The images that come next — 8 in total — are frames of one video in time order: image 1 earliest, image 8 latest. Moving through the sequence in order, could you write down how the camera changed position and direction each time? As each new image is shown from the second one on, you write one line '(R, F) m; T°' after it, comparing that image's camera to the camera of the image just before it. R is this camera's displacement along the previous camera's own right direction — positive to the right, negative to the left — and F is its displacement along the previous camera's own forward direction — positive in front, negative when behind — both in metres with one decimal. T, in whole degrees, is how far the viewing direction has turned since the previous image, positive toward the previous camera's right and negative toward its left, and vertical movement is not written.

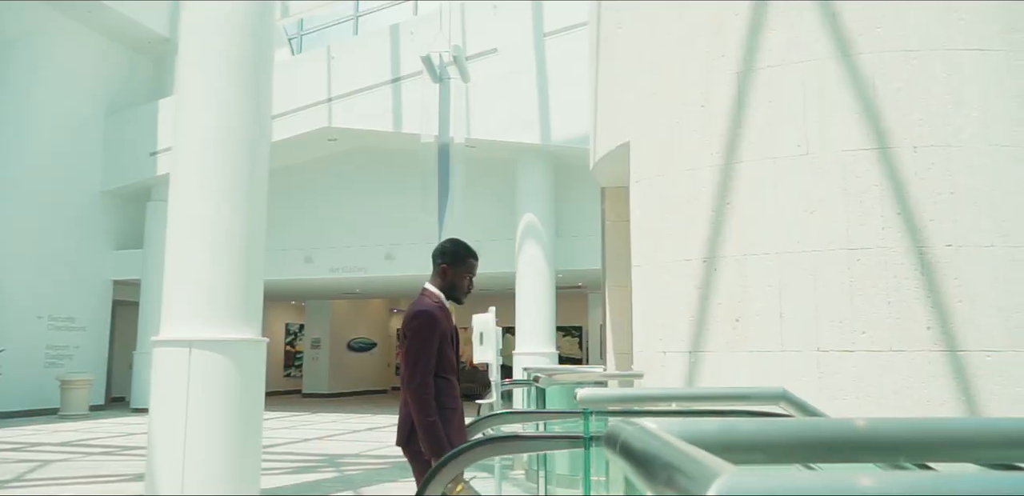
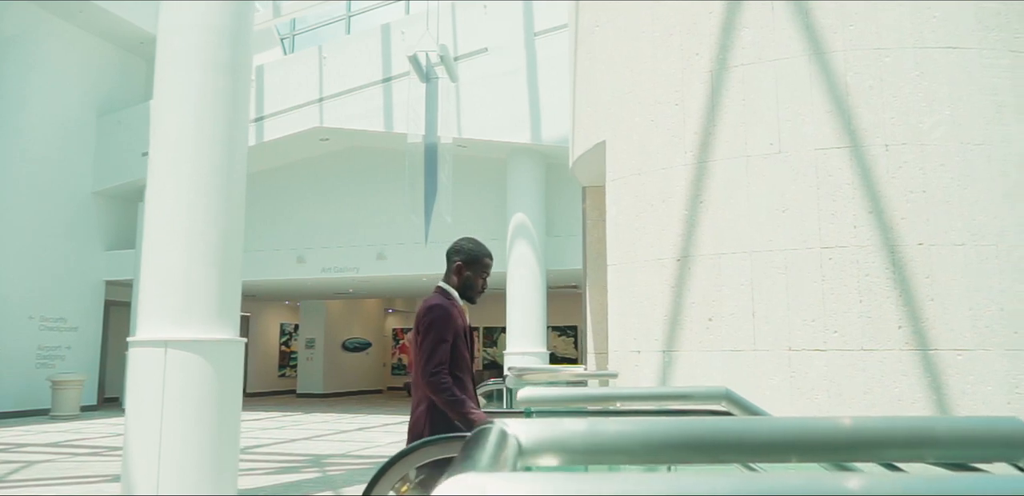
(+0.2, 0.0) m; 0°
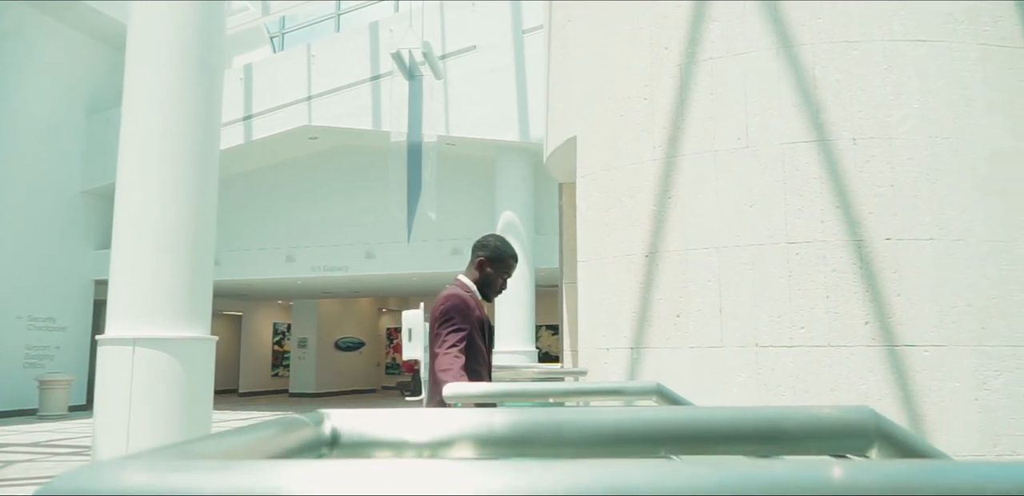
(+0.3, +0.1) m; 0°
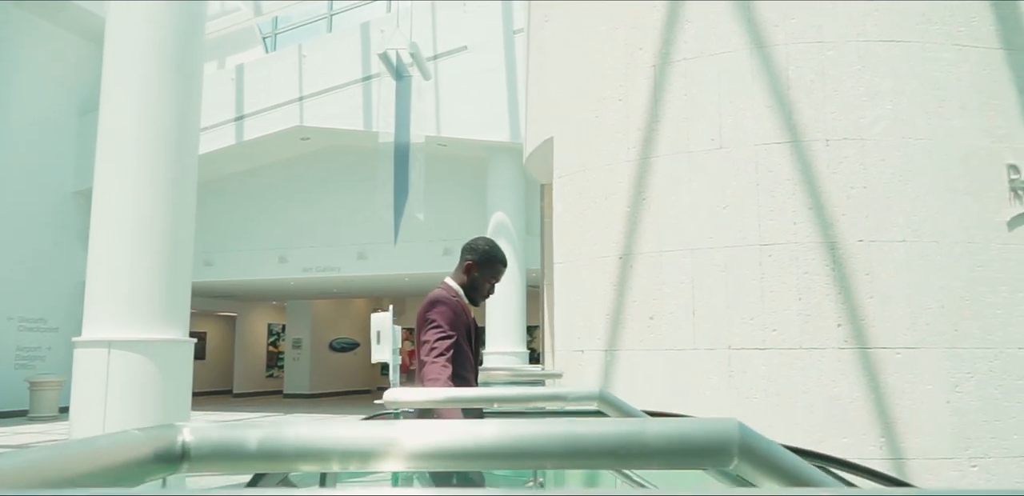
(+0.2, 0.0) m; 0°
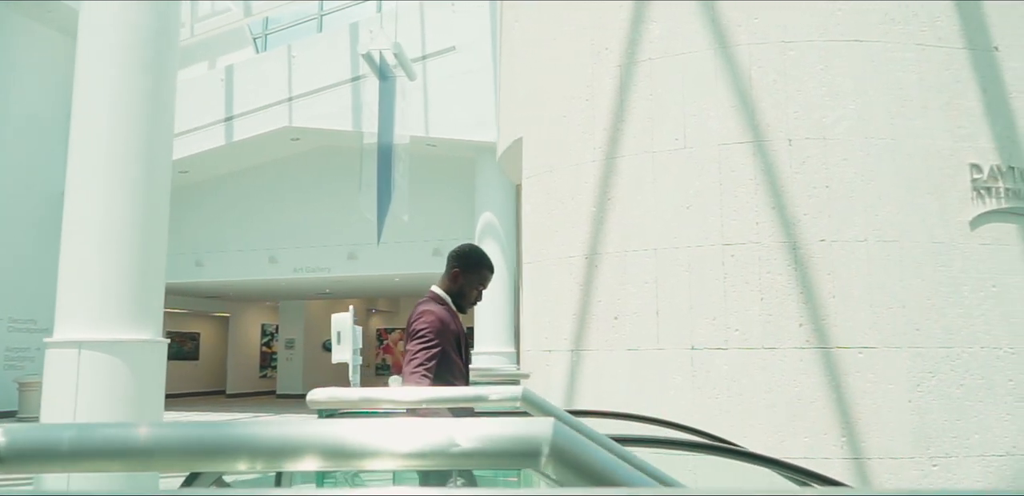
(+0.3, 0.0) m; 0°
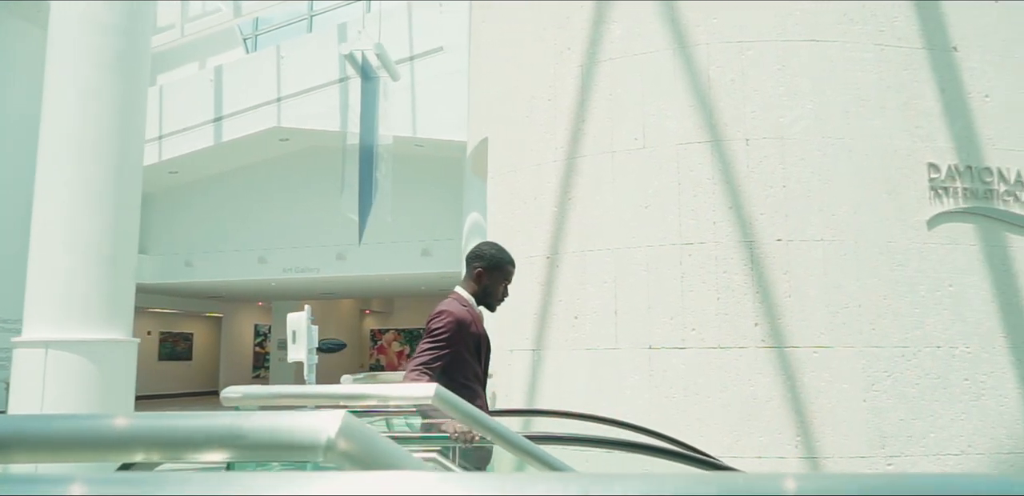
(+0.3, 0.0) m; 0°
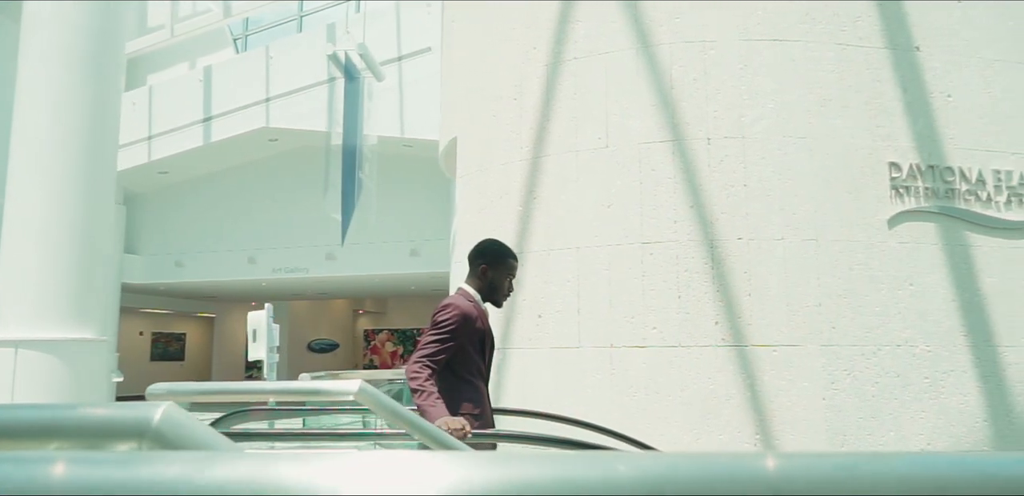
(+0.3, 0.0) m; 0°
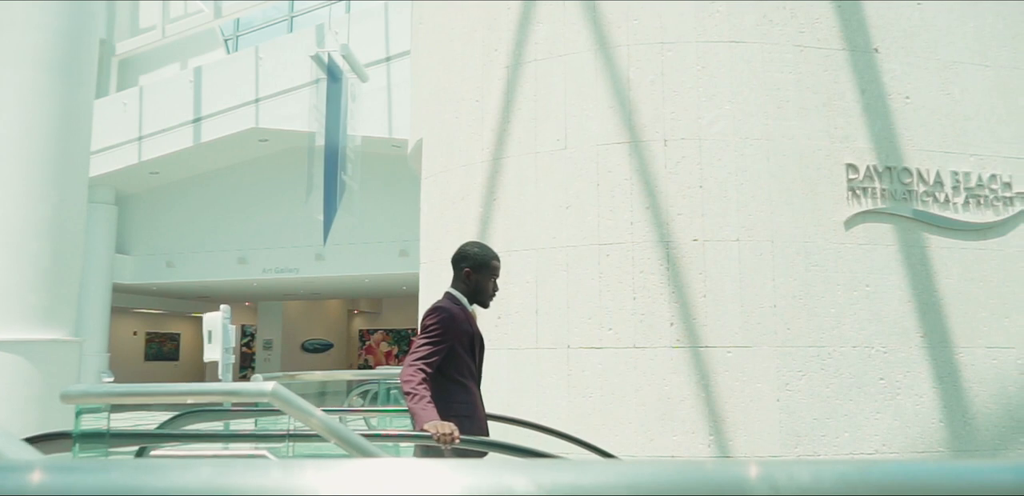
(+0.4, 0.0) m; 0°
